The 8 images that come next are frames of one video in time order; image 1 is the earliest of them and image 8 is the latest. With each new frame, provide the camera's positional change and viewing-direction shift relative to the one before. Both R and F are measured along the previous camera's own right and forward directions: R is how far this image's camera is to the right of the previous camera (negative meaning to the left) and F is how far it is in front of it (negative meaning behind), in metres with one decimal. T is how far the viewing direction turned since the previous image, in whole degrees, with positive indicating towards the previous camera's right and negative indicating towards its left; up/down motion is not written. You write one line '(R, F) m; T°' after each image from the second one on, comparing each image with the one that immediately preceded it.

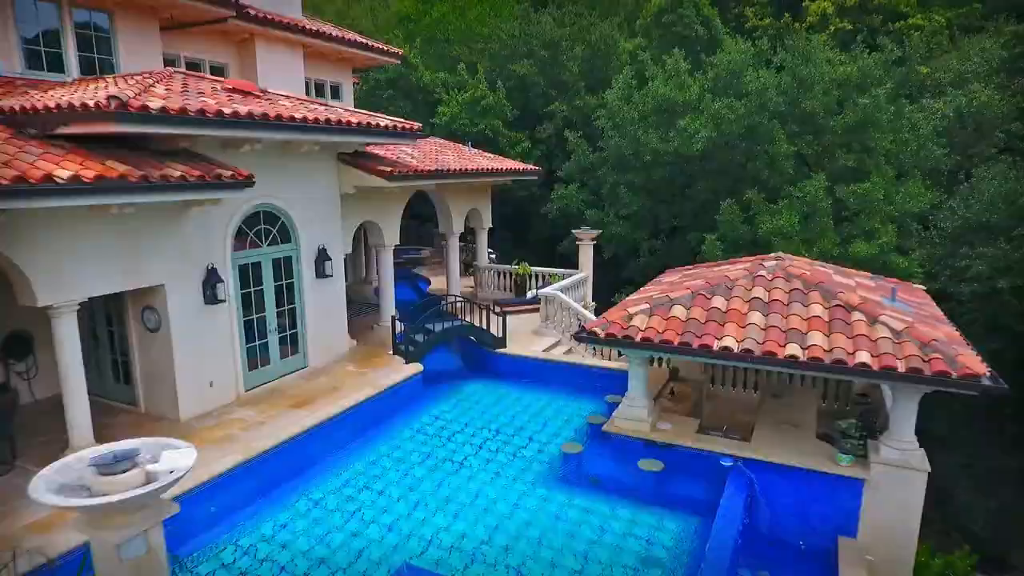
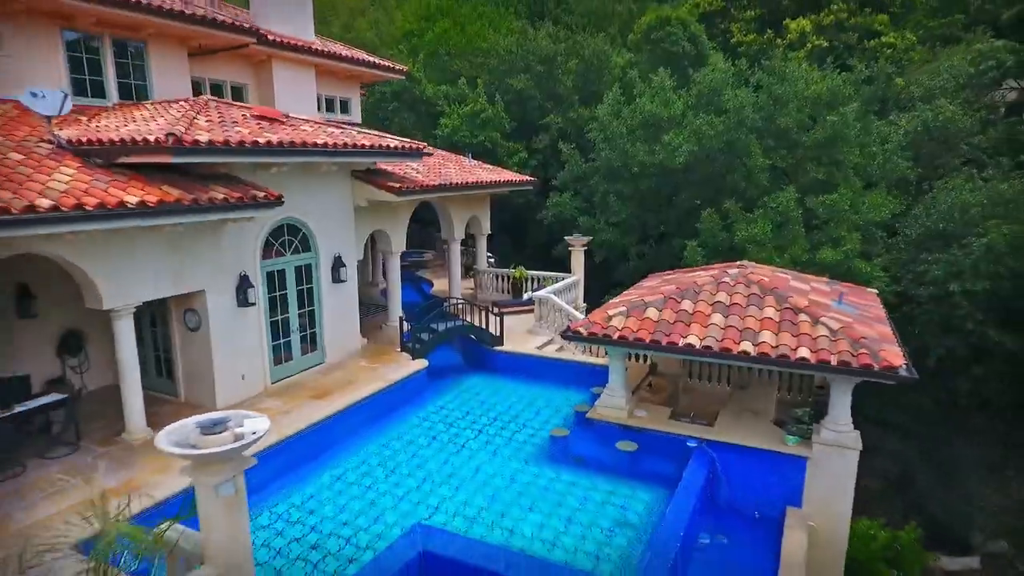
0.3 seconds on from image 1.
(0.0, -1.2) m; 0°
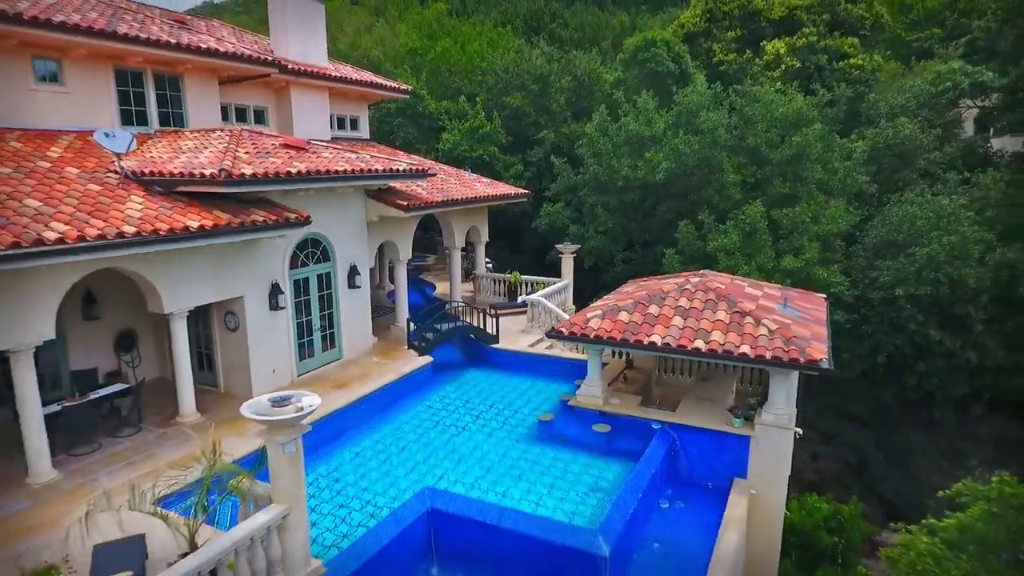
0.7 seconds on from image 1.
(+0.1, -1.7) m; 0°
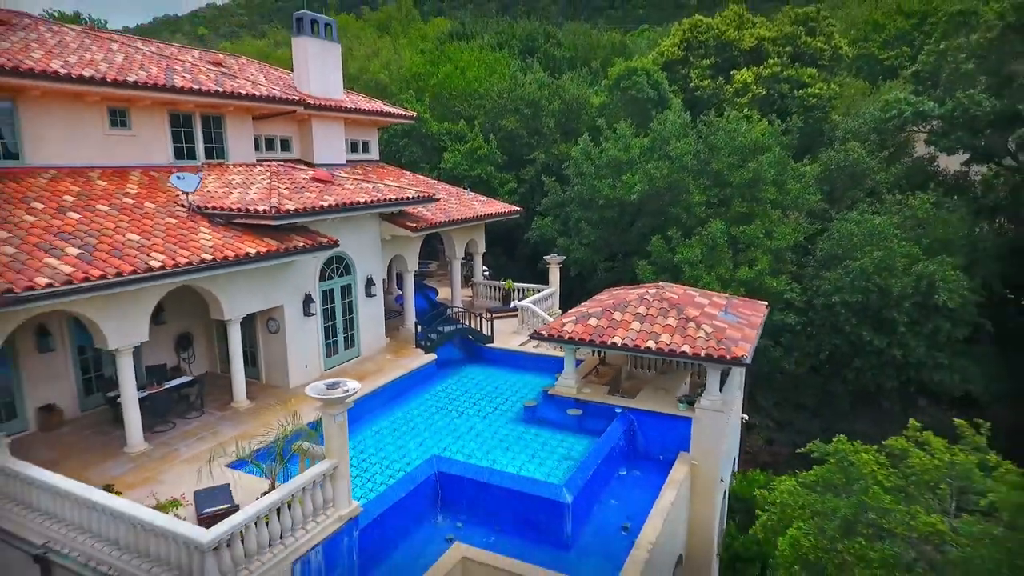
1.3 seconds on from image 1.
(+0.1, -2.6) m; 0°
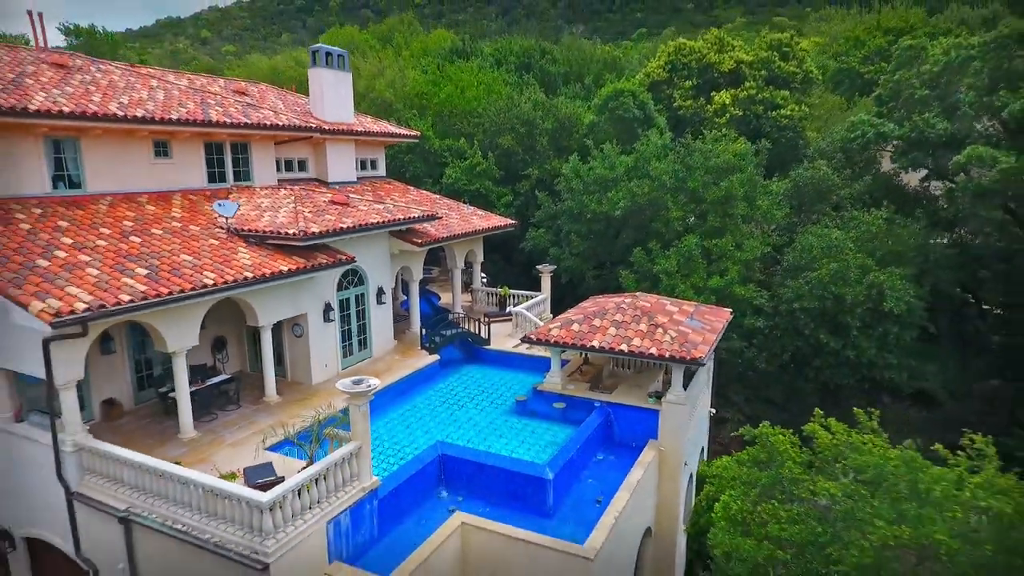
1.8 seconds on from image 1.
(+0.1, -2.1) m; 0°
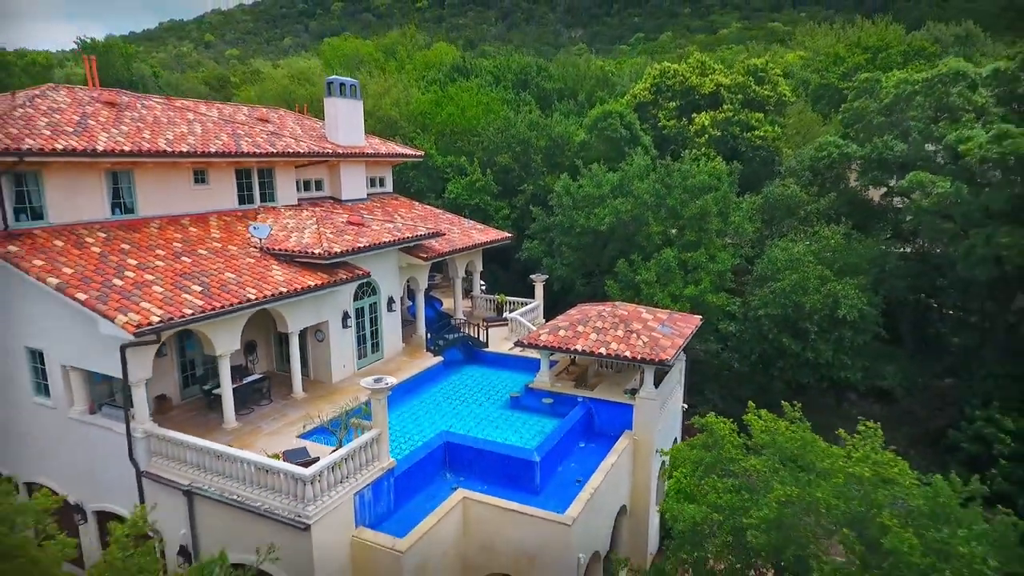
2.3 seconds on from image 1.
(+0.1, -2.4) m; 0°
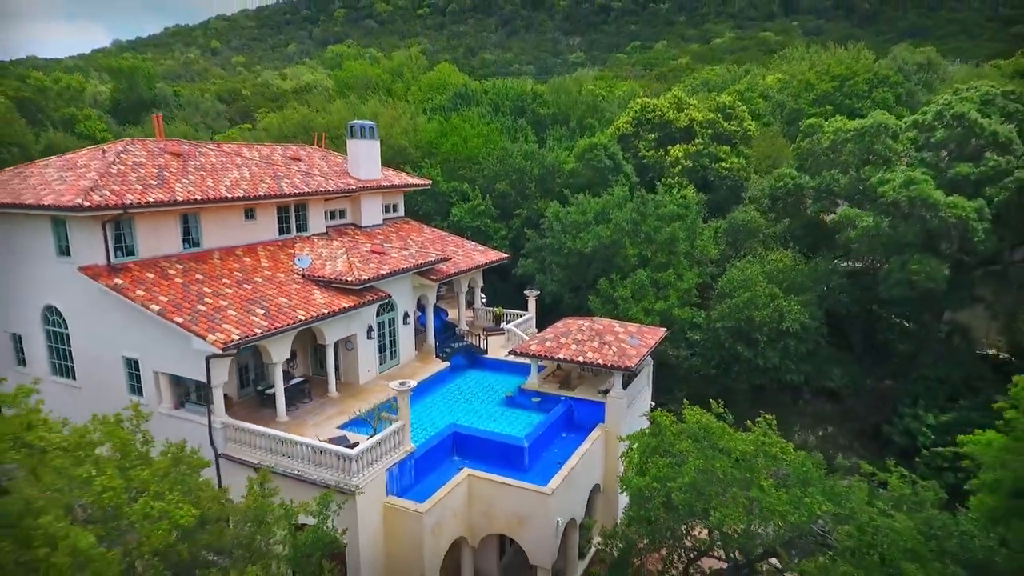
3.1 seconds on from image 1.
(+0.1, -4.0) m; 0°
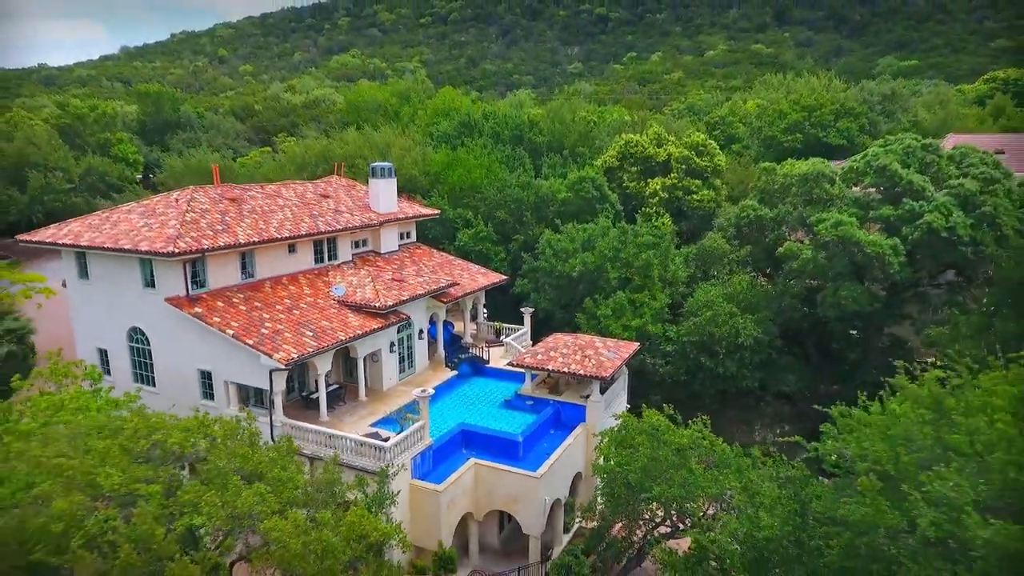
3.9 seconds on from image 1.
(+0.1, -4.8) m; 0°
